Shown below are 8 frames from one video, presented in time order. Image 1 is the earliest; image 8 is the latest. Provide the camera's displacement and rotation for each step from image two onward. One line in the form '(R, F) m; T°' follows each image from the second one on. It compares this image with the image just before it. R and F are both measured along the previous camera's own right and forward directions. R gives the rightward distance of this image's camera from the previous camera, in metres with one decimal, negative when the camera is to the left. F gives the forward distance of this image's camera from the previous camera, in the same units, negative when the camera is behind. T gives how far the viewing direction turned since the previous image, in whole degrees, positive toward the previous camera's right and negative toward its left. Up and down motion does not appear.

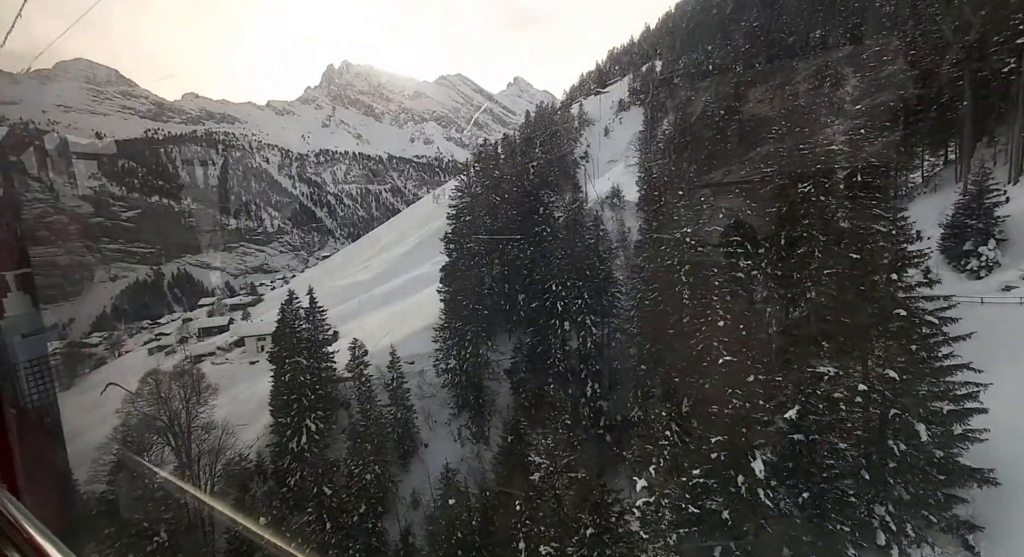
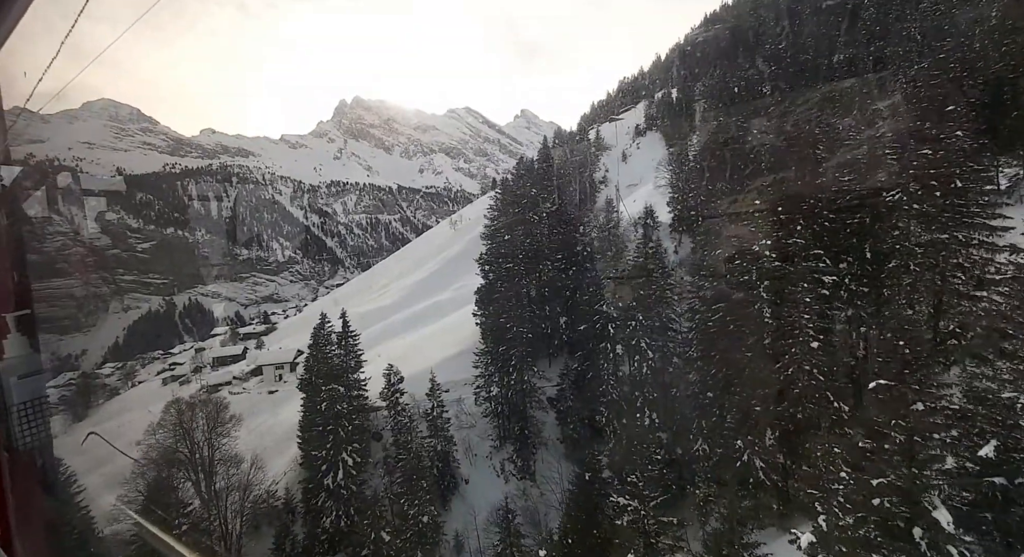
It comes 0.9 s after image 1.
(-1.7, +1.4) m; -1°
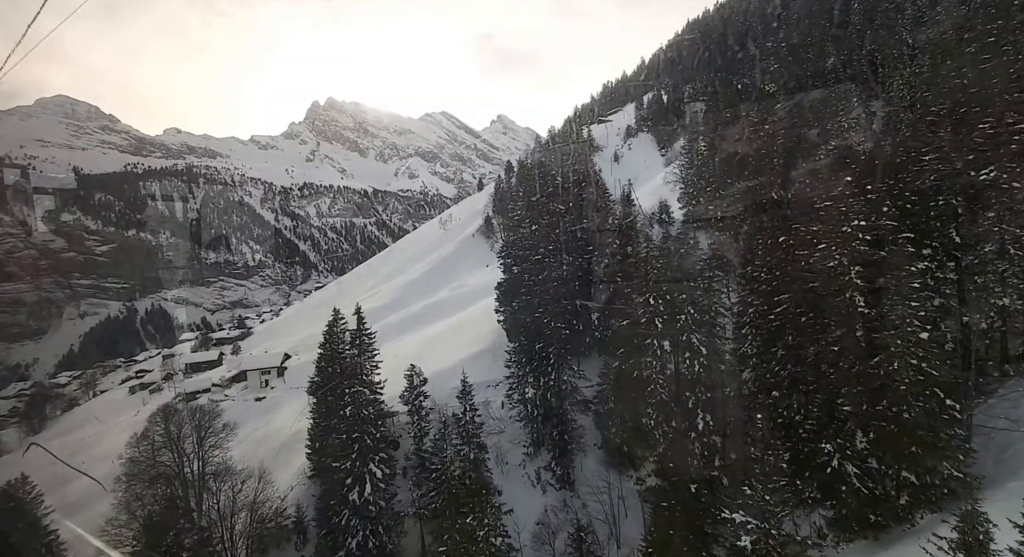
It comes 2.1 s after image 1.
(-2.6, +1.9) m; +3°
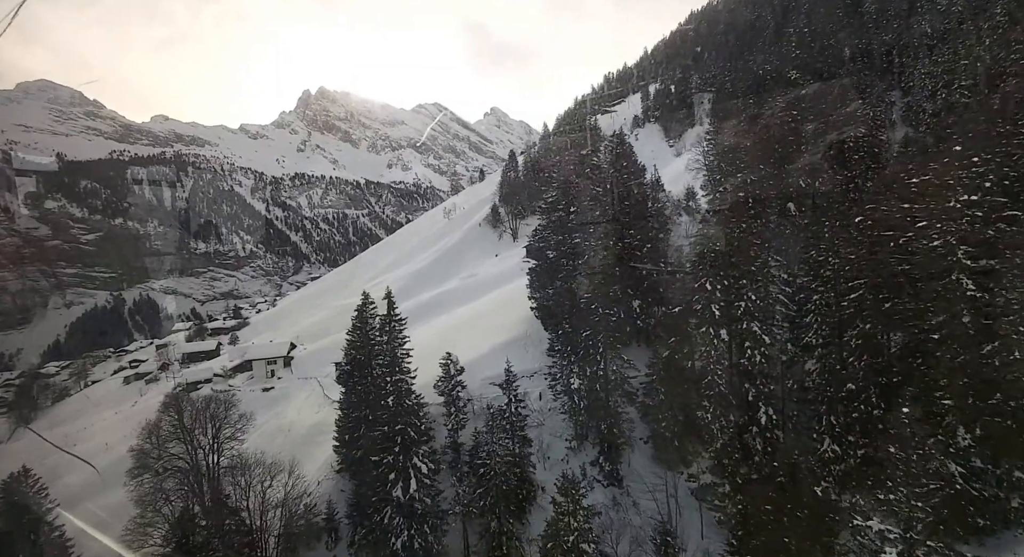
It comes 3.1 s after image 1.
(-2.1, +1.4) m; +1°
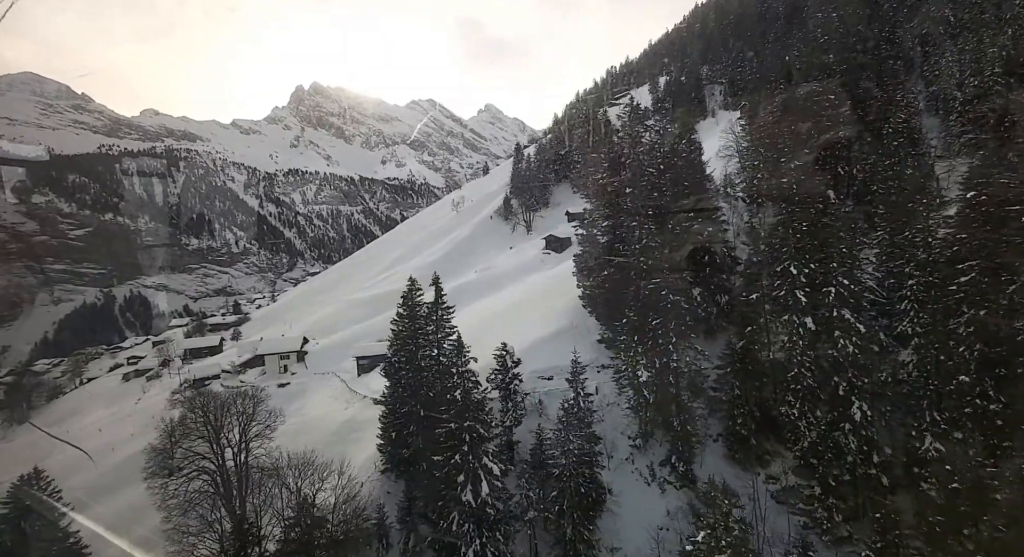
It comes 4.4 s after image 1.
(-2.5, +1.6) m; +1°
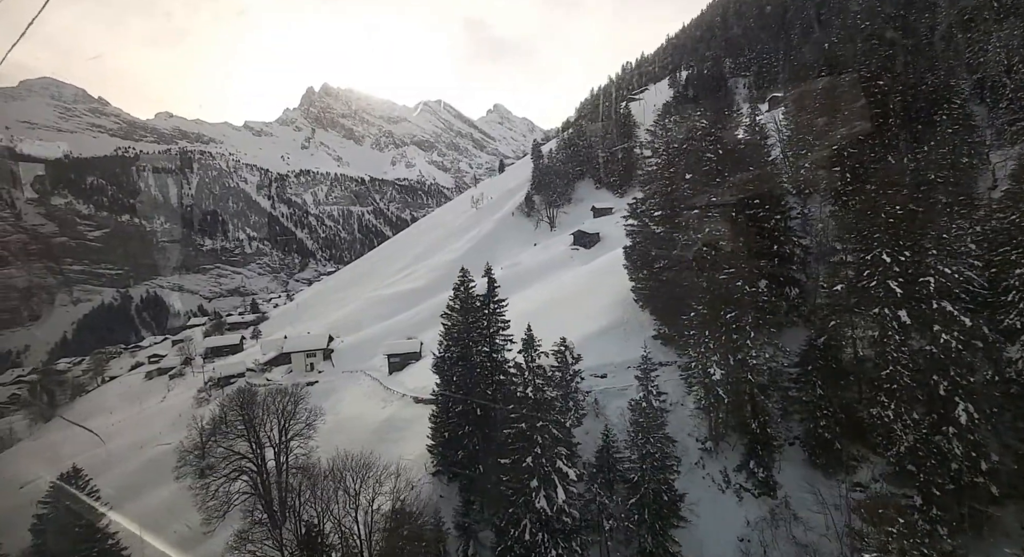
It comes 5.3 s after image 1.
(-1.8, +1.1) m; -1°
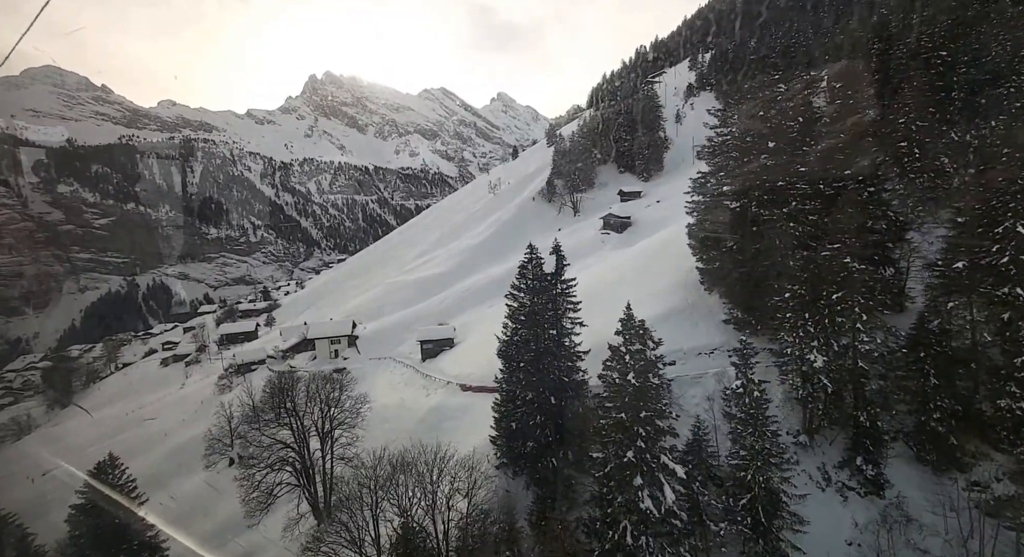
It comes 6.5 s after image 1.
(-2.3, +1.6) m; 0°
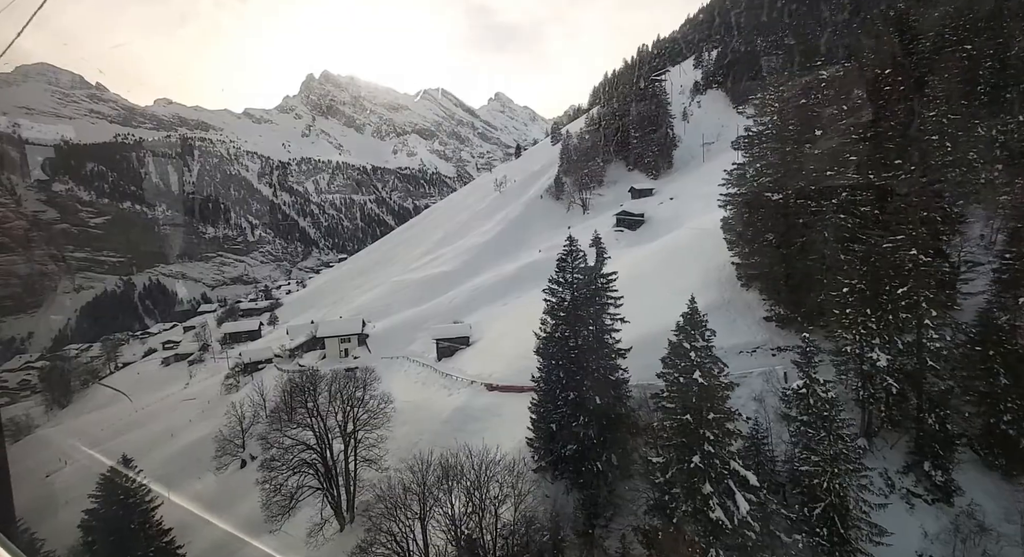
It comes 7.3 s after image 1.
(-1.3, +0.9) m; 0°
